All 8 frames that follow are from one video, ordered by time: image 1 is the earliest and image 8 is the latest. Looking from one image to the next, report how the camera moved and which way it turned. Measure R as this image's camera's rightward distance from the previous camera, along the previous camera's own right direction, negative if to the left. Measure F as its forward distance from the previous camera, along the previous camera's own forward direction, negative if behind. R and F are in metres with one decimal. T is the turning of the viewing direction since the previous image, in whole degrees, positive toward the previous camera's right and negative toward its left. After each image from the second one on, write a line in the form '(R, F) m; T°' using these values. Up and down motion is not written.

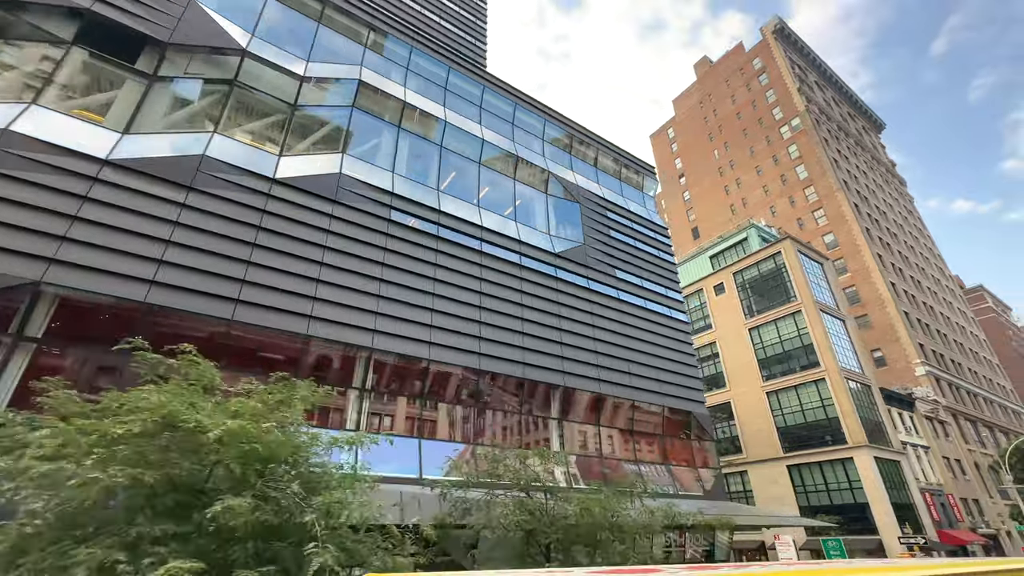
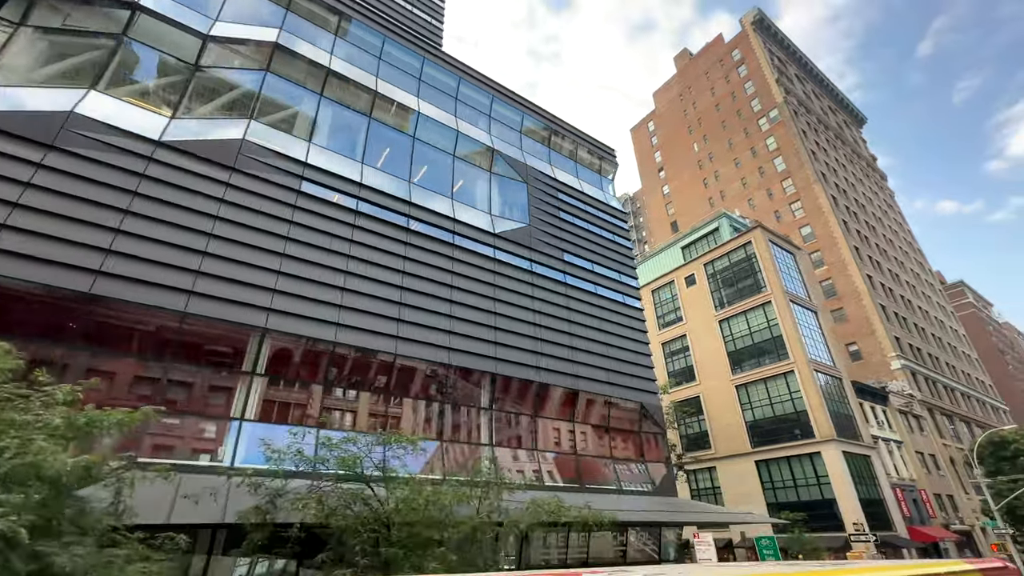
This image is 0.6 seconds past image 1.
(+2.9, +1.4) m; +1°
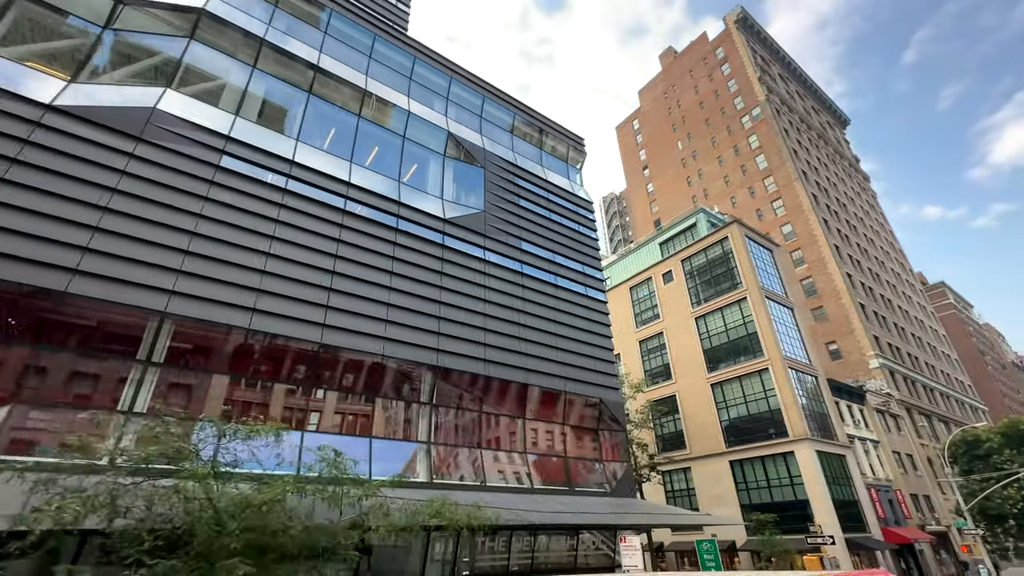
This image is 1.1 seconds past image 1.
(+2.0, +1.1) m; +1°
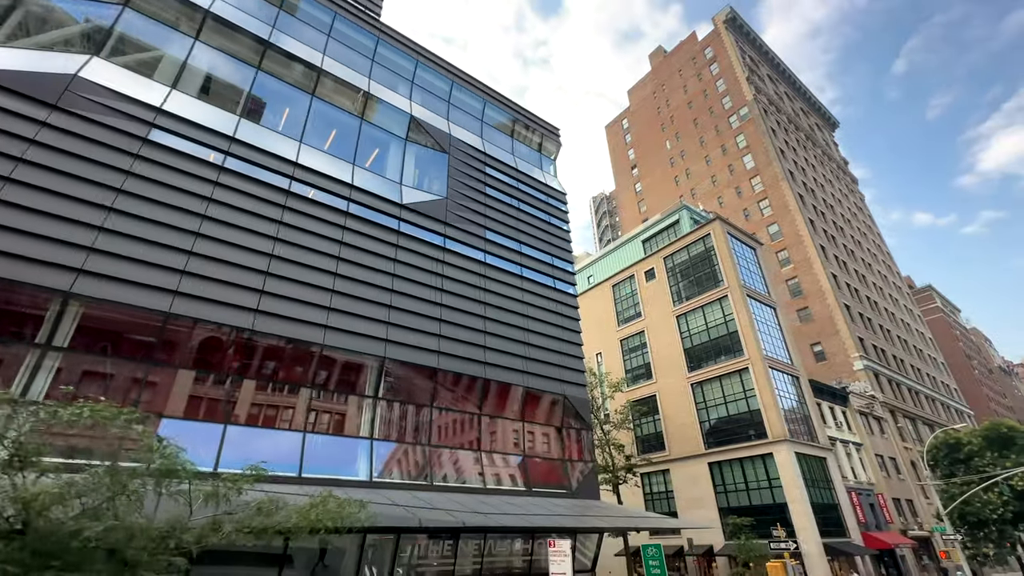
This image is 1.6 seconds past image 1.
(+1.6, +0.9) m; +1°
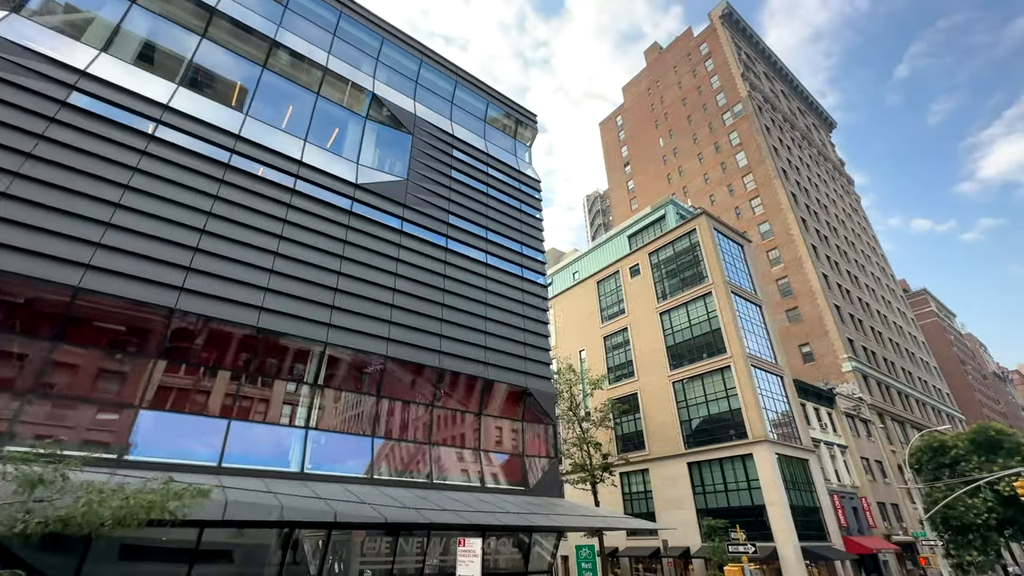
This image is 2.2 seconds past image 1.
(+1.7, +0.8) m; 0°
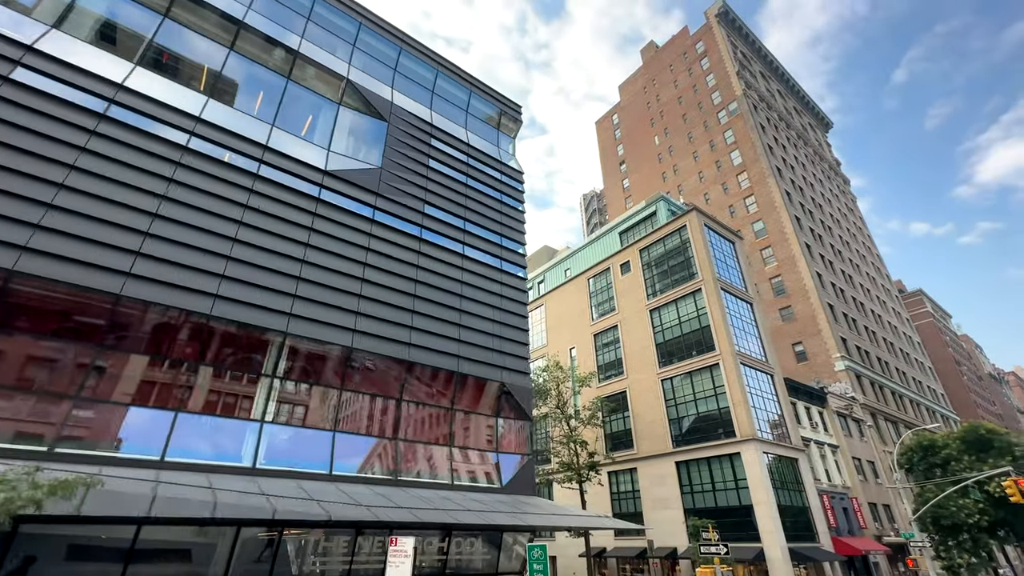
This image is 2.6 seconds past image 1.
(+1.0, +0.5) m; 0°
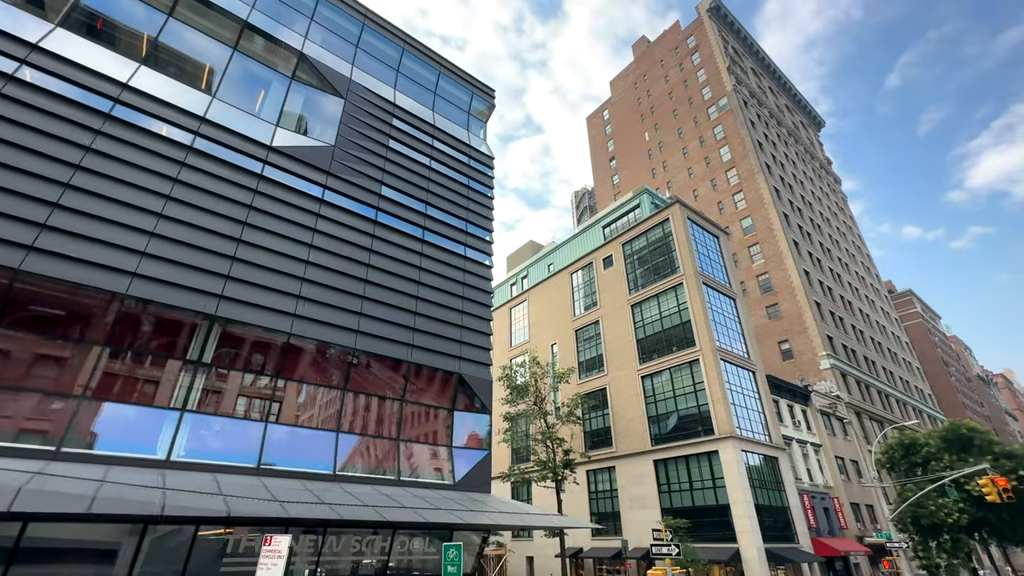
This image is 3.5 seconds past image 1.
(+1.6, +0.9) m; +1°
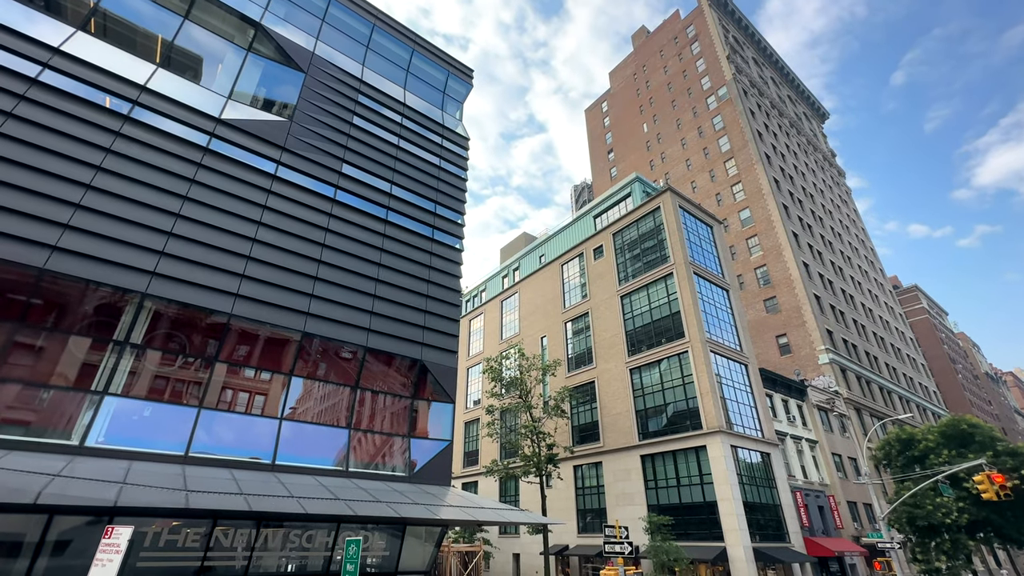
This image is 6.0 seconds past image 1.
(+1.5, +0.9) m; -1°
